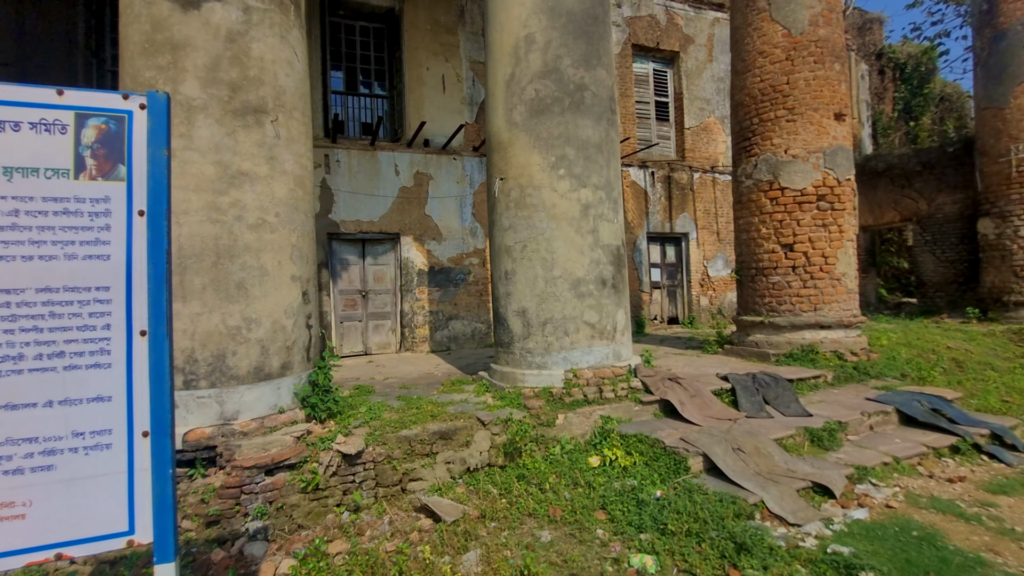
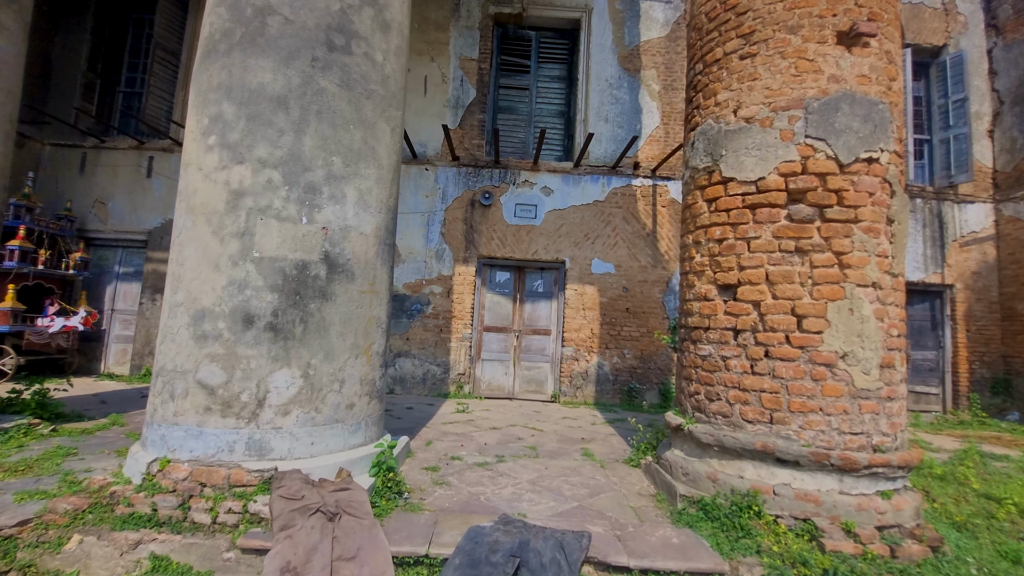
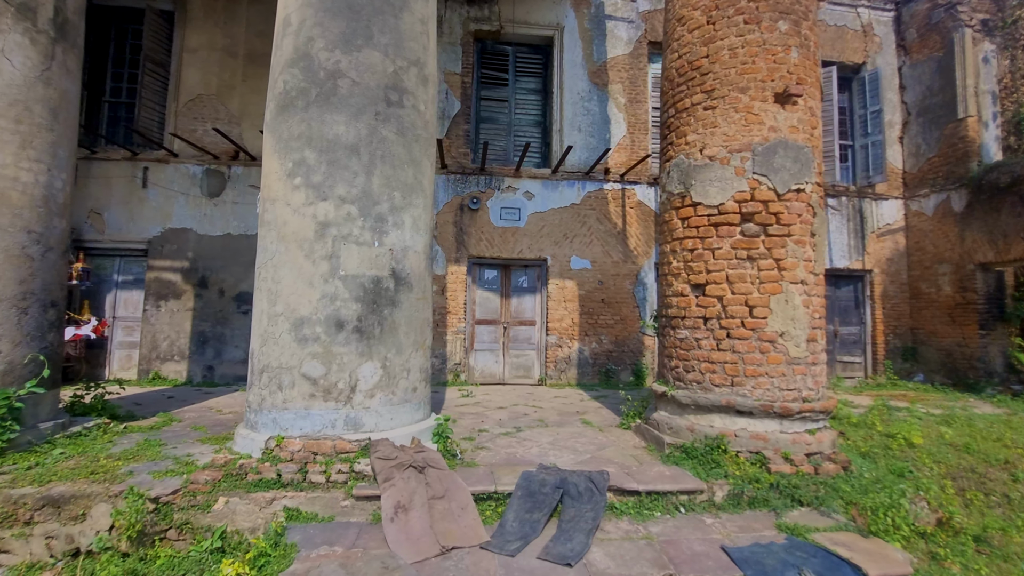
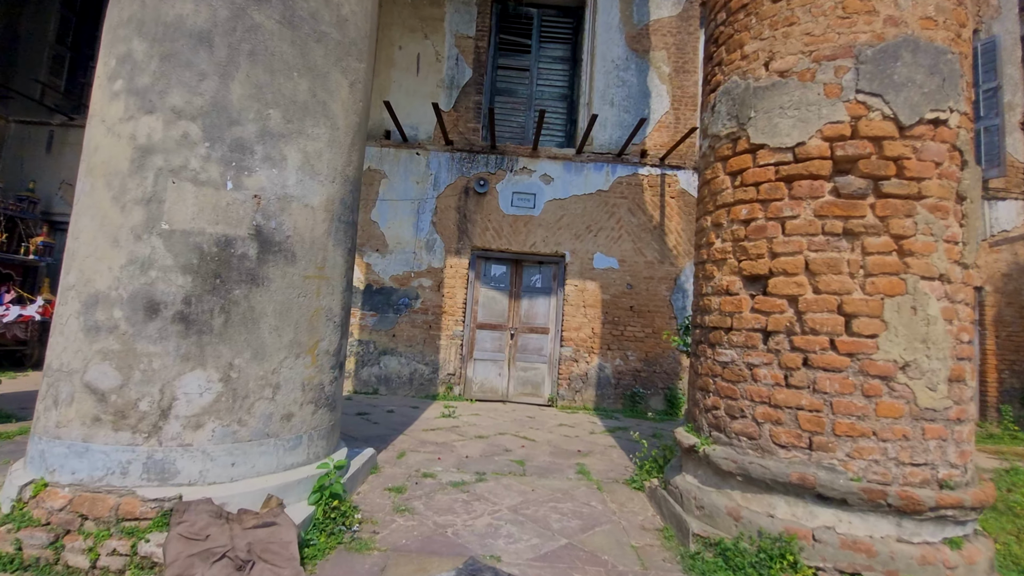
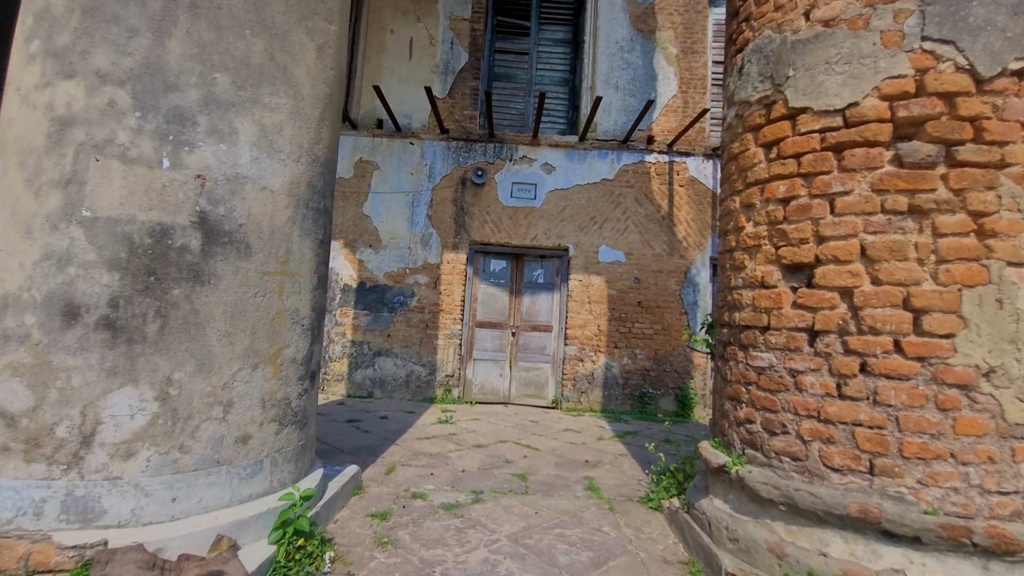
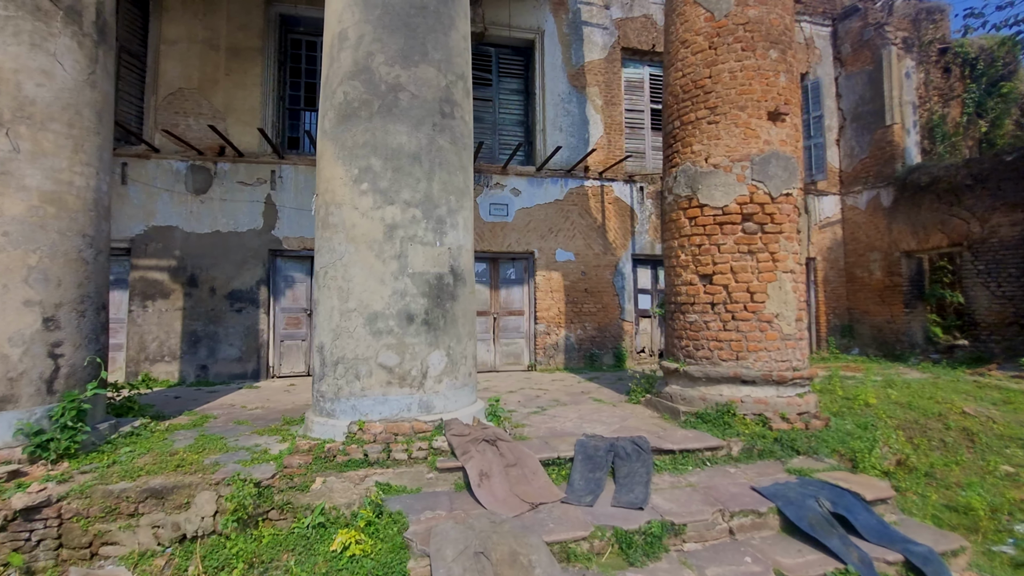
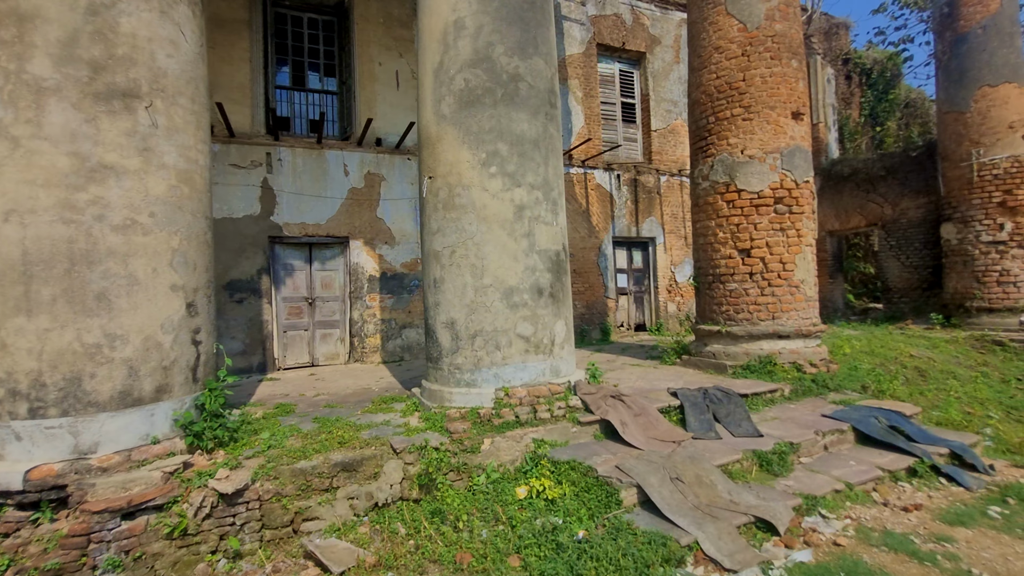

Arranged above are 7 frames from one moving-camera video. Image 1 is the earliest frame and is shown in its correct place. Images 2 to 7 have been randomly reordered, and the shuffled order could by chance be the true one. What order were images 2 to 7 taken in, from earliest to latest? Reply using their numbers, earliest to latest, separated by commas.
7, 6, 3, 2, 4, 5
